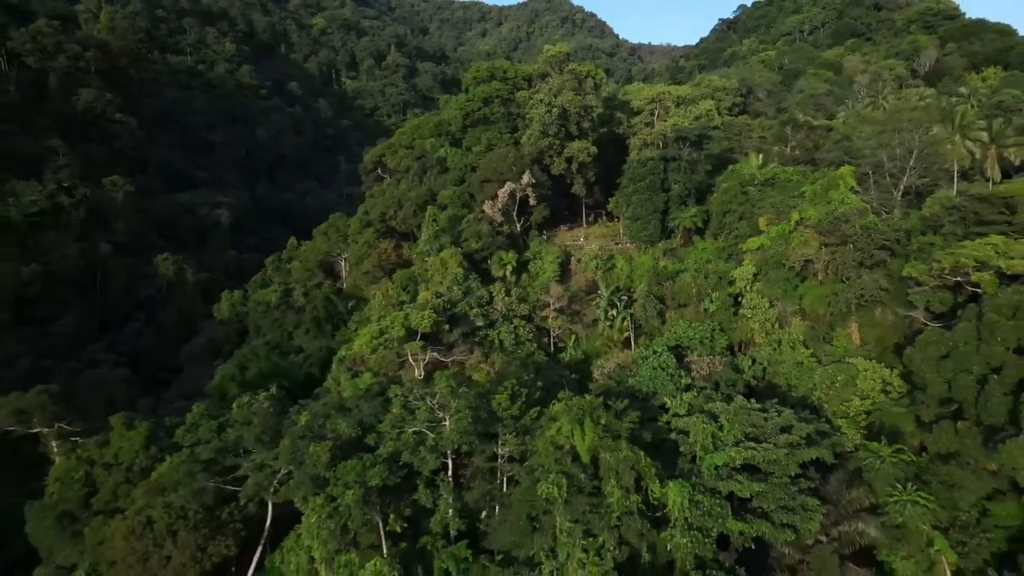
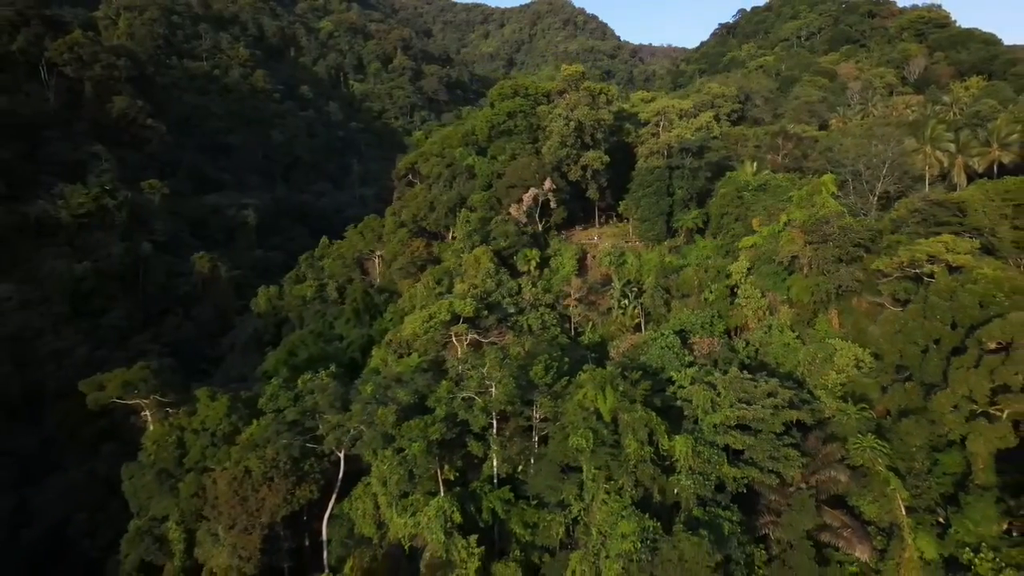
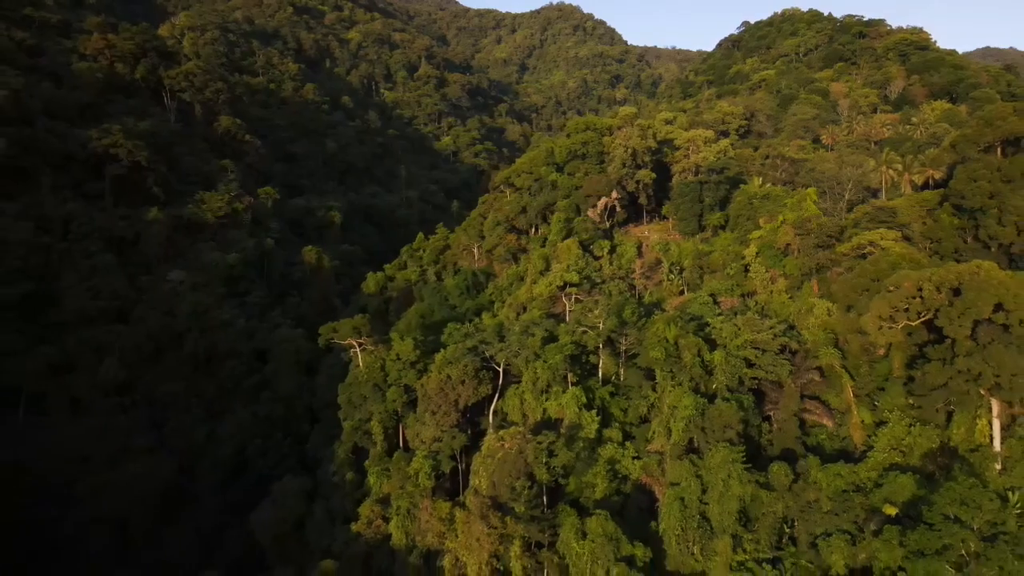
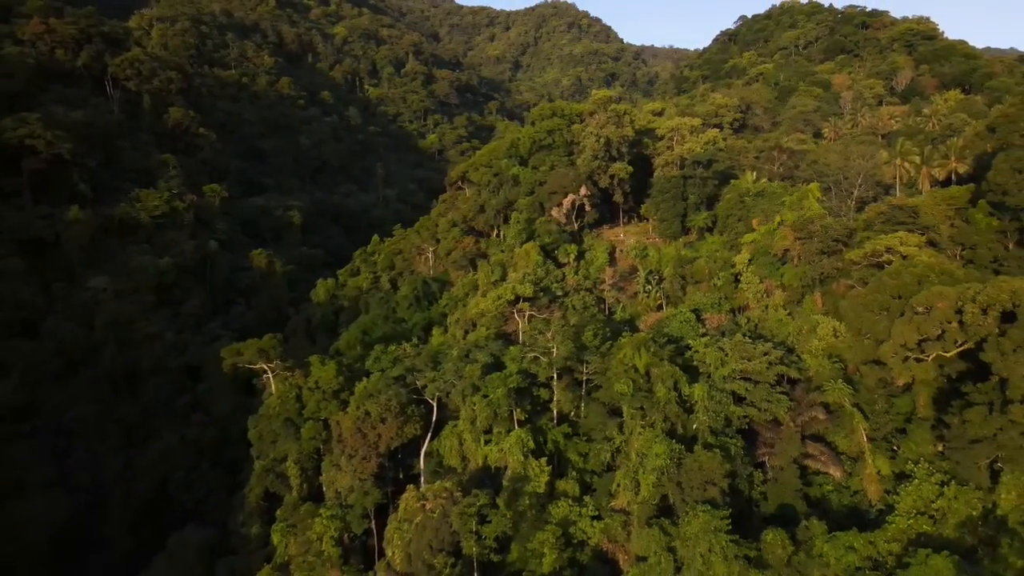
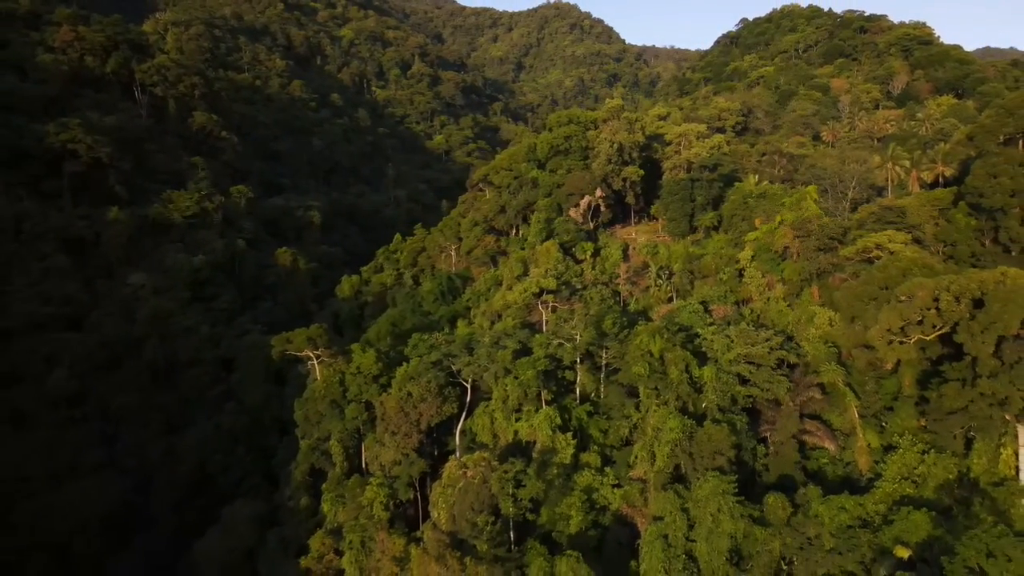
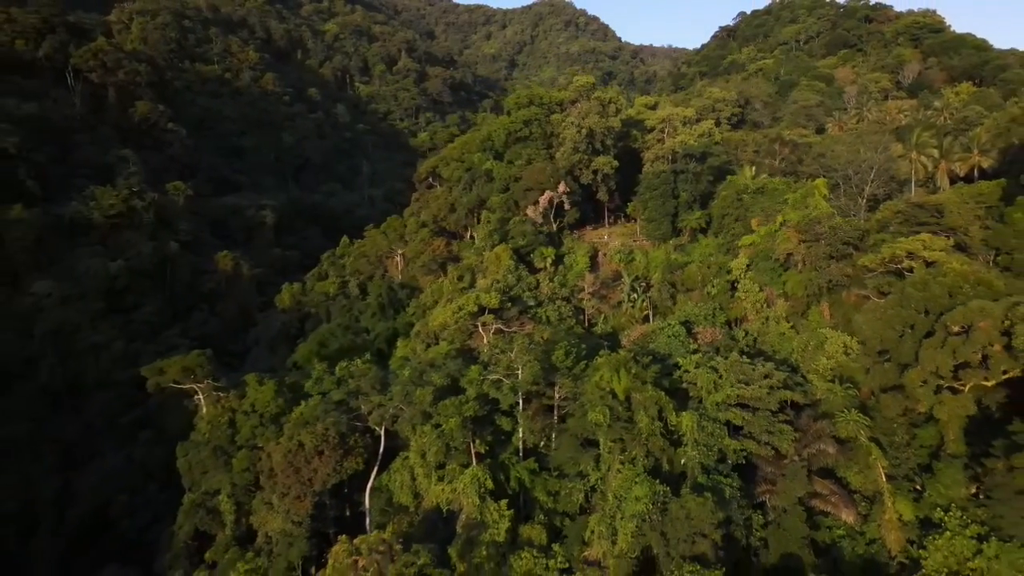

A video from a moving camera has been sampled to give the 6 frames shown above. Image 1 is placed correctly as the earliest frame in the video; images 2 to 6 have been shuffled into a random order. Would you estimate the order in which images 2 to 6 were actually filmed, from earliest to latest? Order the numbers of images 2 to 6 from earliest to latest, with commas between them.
2, 6, 4, 5, 3
